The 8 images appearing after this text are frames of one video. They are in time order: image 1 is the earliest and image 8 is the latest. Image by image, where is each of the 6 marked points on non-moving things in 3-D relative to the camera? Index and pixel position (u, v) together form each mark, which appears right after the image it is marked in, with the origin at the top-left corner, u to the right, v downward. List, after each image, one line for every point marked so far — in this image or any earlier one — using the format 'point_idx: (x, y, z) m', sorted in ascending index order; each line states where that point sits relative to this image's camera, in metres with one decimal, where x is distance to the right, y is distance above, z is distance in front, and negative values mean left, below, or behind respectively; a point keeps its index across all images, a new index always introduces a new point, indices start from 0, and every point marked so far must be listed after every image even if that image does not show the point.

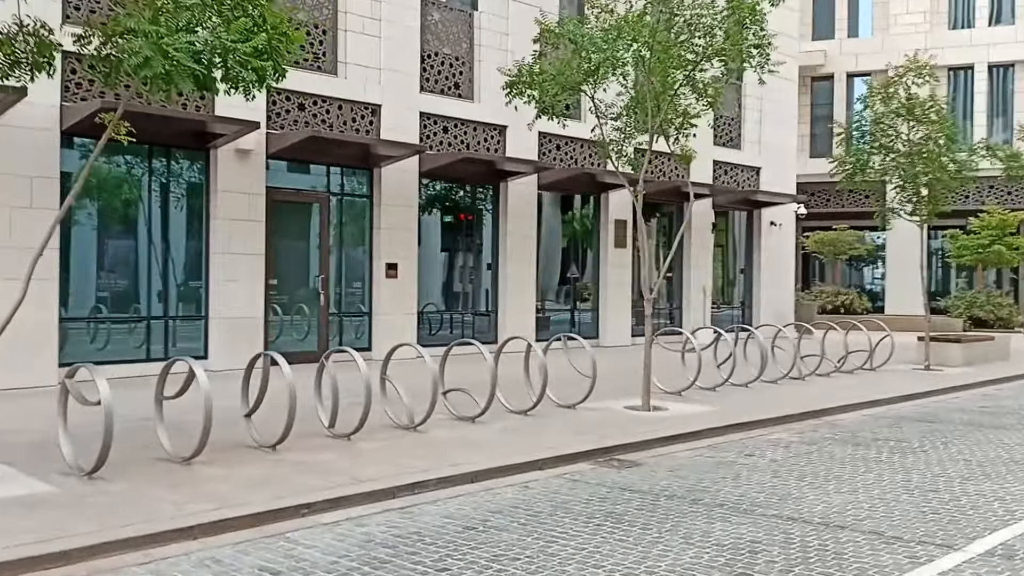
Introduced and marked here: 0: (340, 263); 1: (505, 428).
0: (-2.9, +0.5, +16.5) m
1: (-0.1, -1.5, +10.1) m
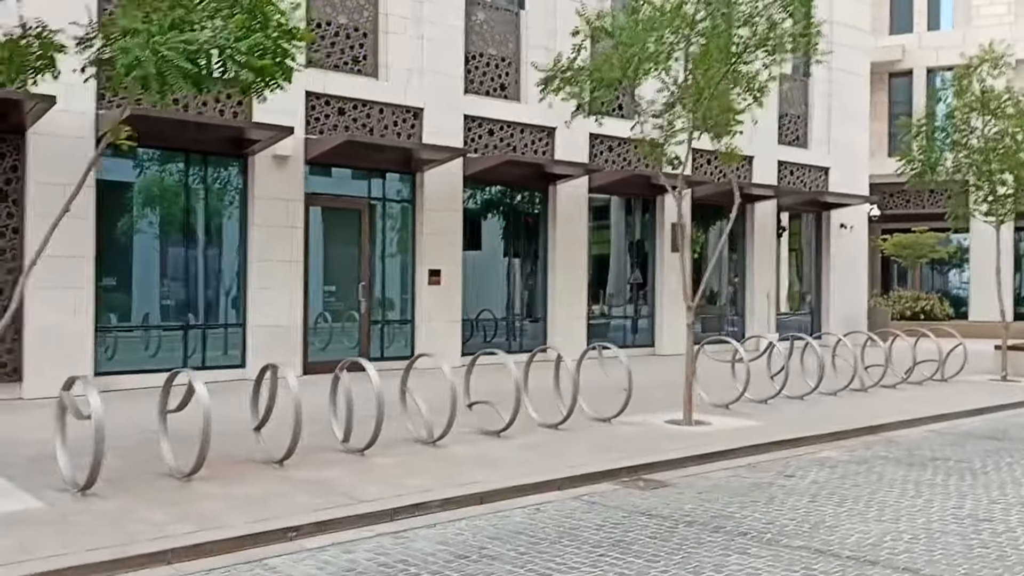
0: (-2.2, +0.4, +16.2) m
1: (+0.2, -1.5, +9.6) m
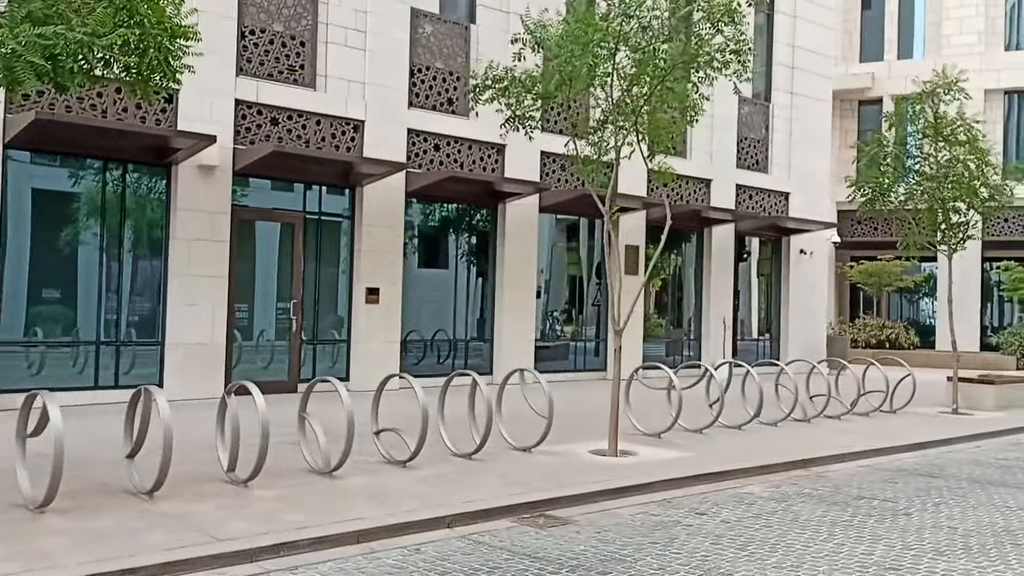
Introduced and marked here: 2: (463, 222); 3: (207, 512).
0: (-3.1, +0.1, +15.6) m
1: (-0.7, -1.7, +9.0) m
2: (-0.9, +1.2, +17.8) m
3: (-2.3, -1.7, +7.3) m
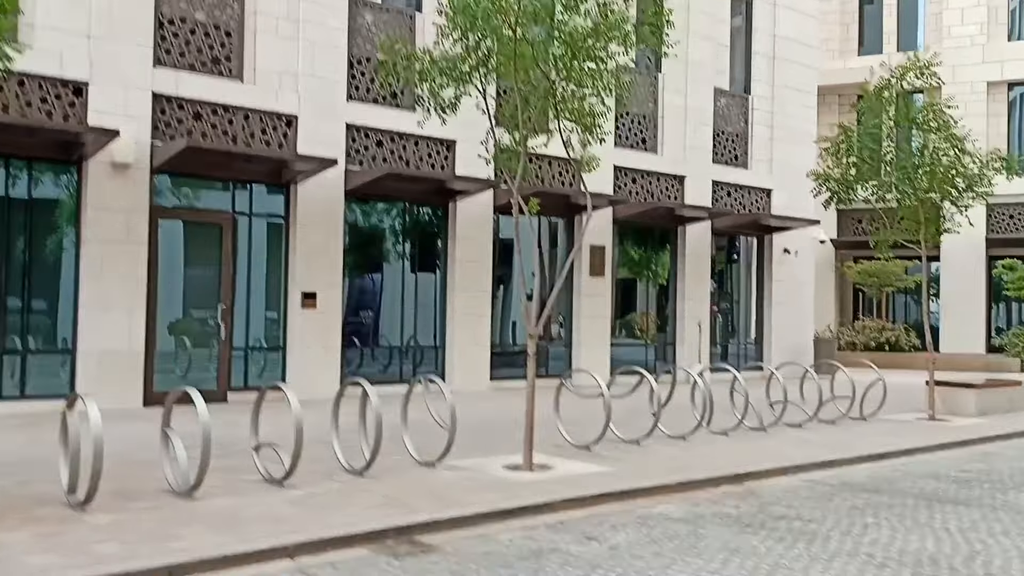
0: (-4.0, 0.0, +14.8) m
1: (-1.7, -1.7, +8.2) m
2: (-1.8, +1.2, +16.9) m
3: (-3.3, -1.7, +6.5) m
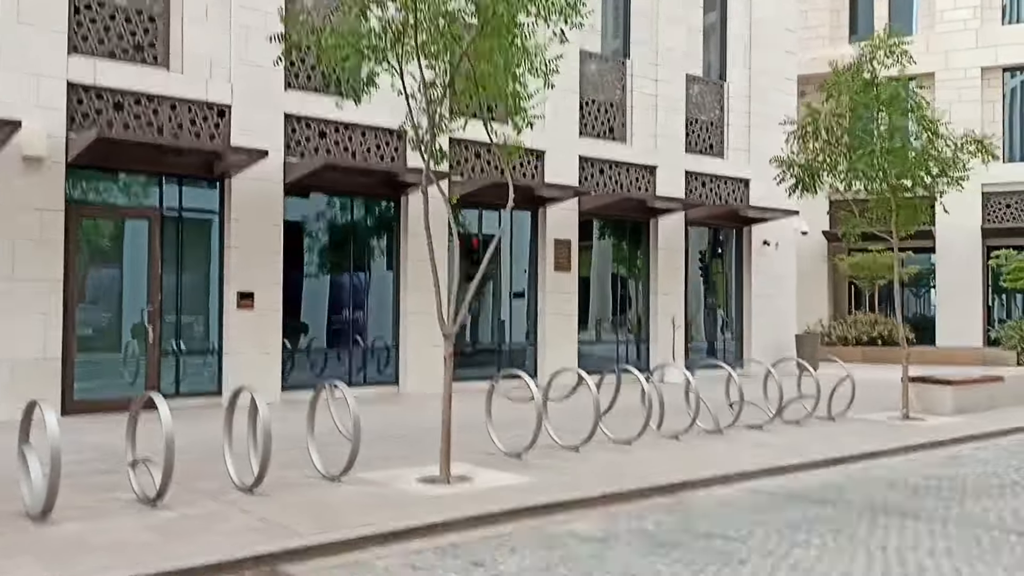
0: (-4.8, 0.0, +14.0) m
1: (-2.5, -1.7, +7.4) m
2: (-2.5, +1.2, +16.1) m
3: (-4.1, -1.7, +5.7) m
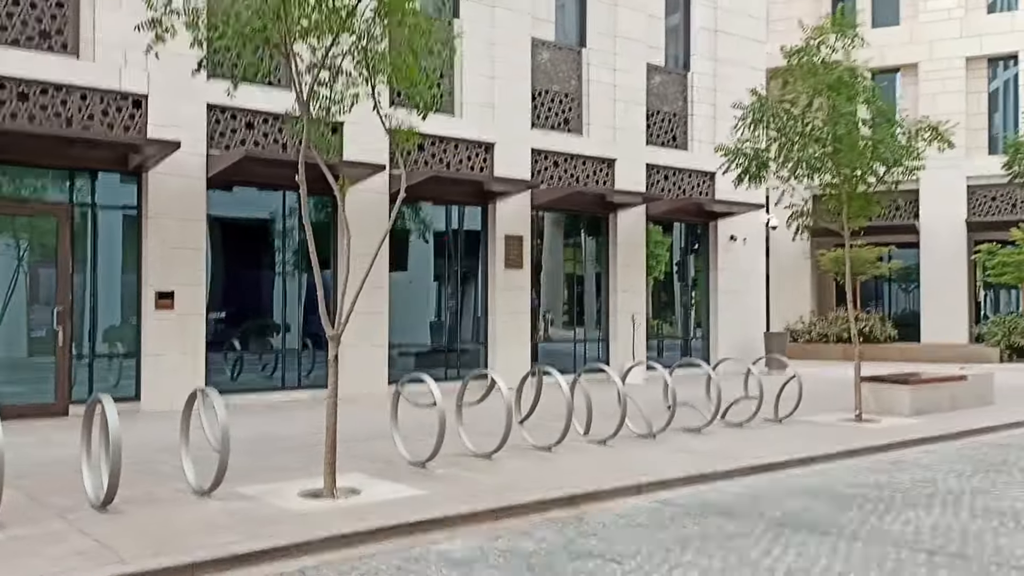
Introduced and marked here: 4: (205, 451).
0: (-5.7, 0.0, +13.4) m
1: (-3.4, -1.7, +6.7) m
2: (-3.5, +1.2, +15.4) m
3: (-5.1, -1.7, +5.0) m
4: (-3.0, -1.6, +9.8) m
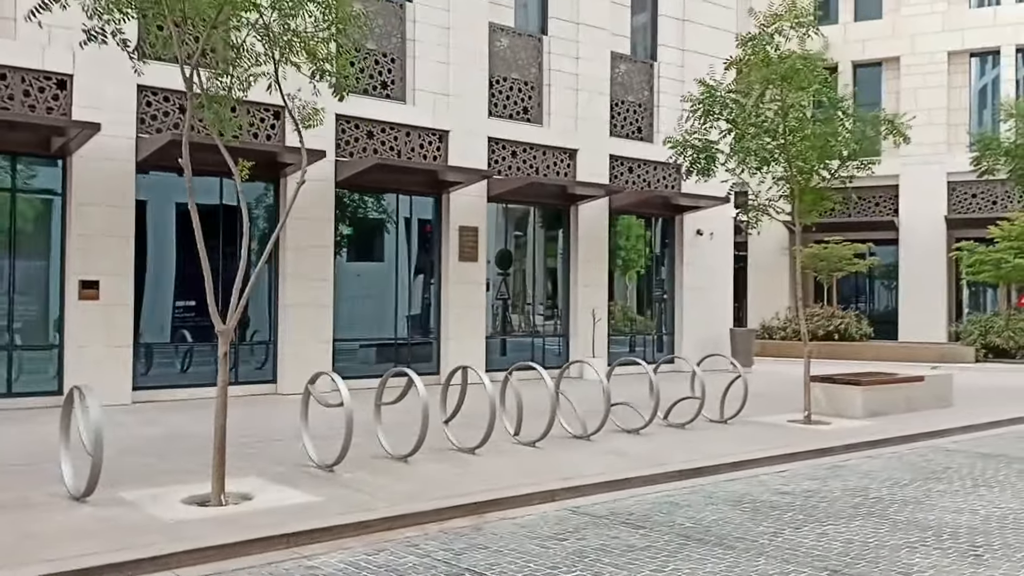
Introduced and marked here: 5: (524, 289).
0: (-6.5, +0.2, +12.8) m
1: (-4.2, -1.6, +6.2) m
2: (-4.3, +1.4, +14.9) m
3: (-5.8, -1.6, +4.5) m
4: (-3.8, -1.5, +9.3) m
5: (+0.2, 0.0, +19.0) m
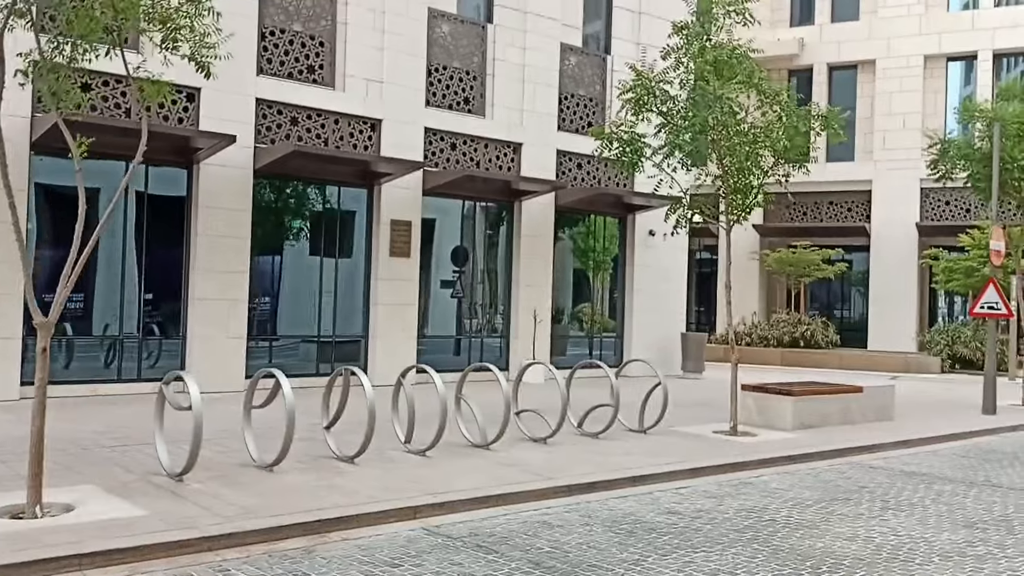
0: (-7.6, +0.3, +12.0) m
1: (-5.3, -1.5, +5.4) m
2: (-5.4, +1.5, +14.1) m
3: (-6.9, -1.5, +3.7) m
4: (-4.9, -1.4, +8.5) m
5: (-0.9, 0.0, +18.2) m
